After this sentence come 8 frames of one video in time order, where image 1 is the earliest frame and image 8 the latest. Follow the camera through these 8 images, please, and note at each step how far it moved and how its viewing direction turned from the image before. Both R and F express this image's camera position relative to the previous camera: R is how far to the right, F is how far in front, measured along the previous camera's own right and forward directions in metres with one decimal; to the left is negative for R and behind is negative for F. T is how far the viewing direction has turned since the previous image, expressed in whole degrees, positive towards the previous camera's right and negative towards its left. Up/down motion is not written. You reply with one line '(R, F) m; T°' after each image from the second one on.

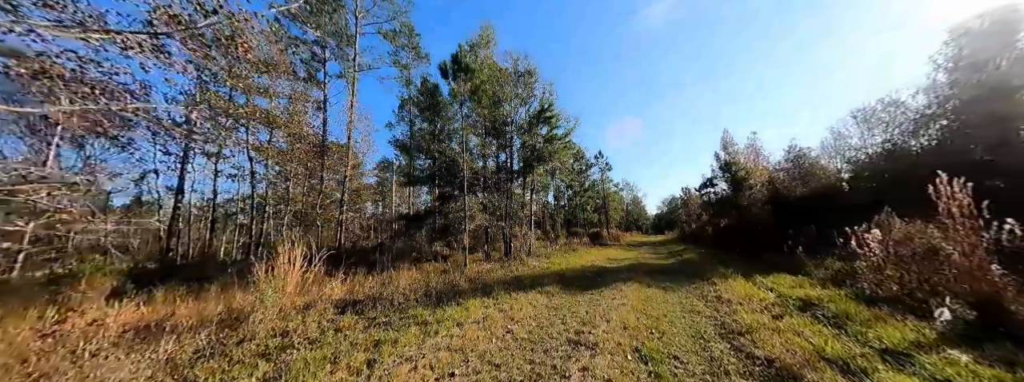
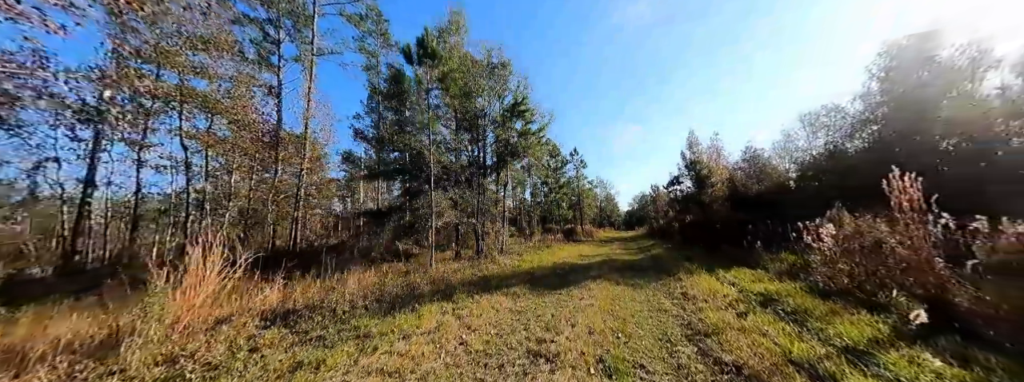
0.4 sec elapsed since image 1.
(+0.3, +0.4) m; +5°
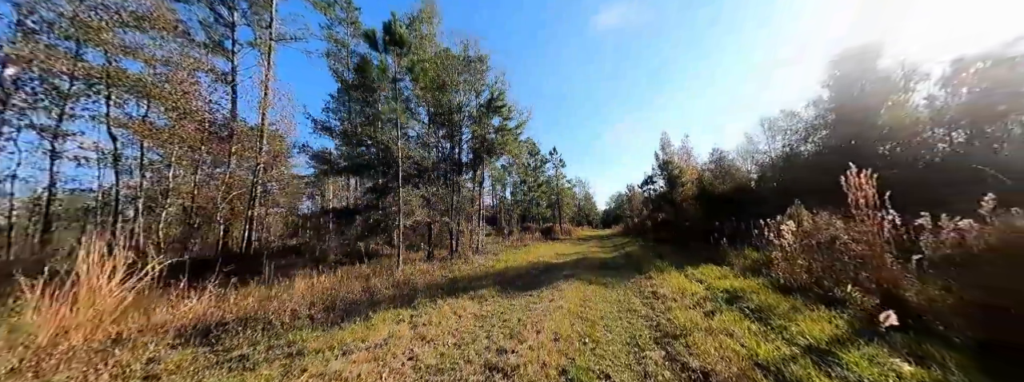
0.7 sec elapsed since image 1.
(+0.3, +0.3) m; +4°
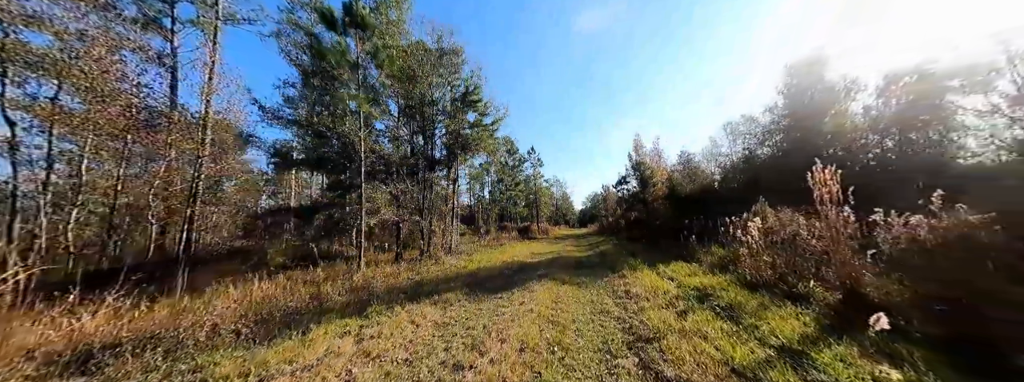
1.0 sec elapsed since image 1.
(+0.2, +0.4) m; +5°
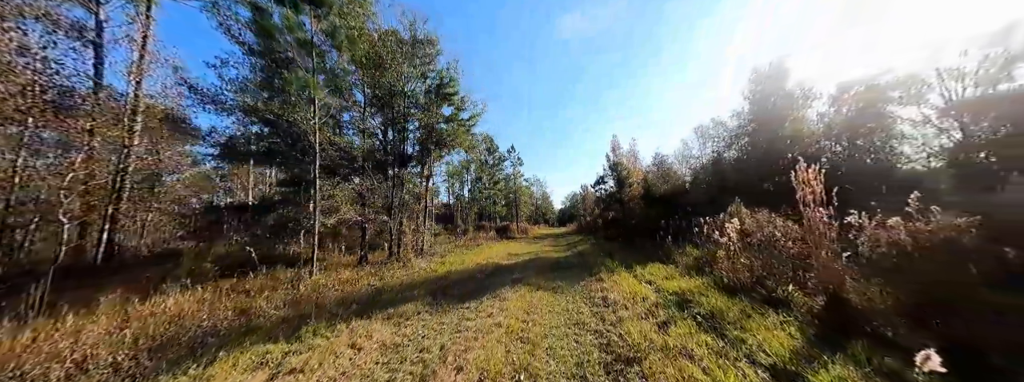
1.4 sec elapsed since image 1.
(+0.2, +0.5) m; +4°
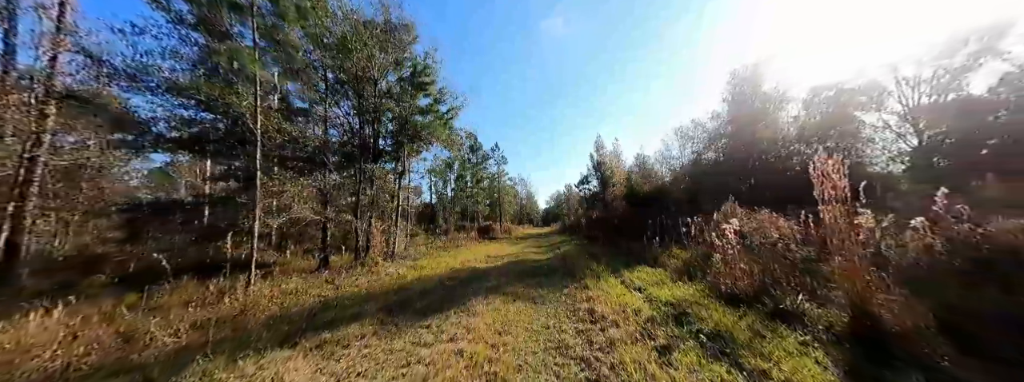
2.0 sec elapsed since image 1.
(+0.2, +0.8) m; +3°
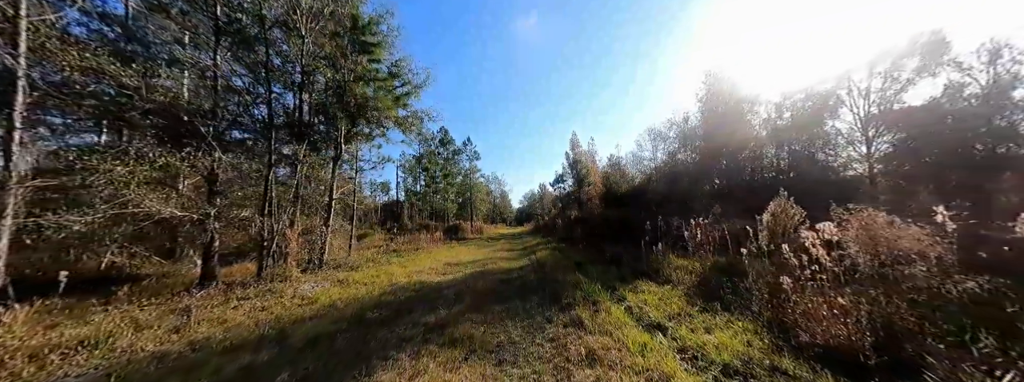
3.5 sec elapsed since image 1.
(+0.3, +2.1) m; +6°
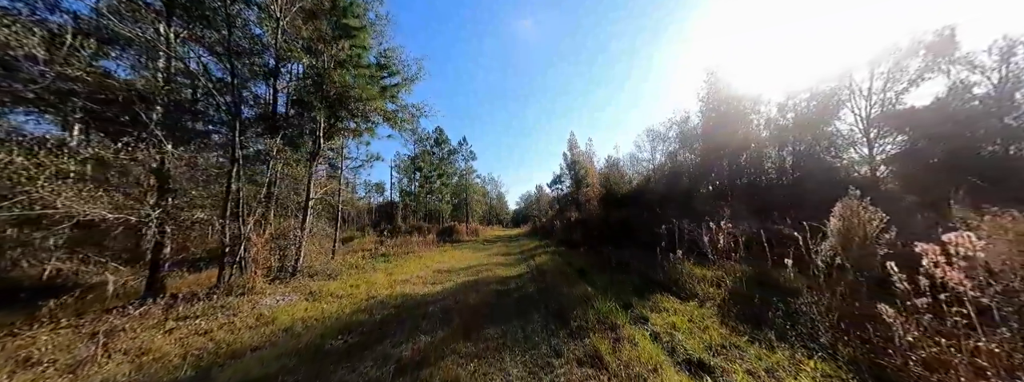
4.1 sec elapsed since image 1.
(0.0, +0.9) m; +1°
